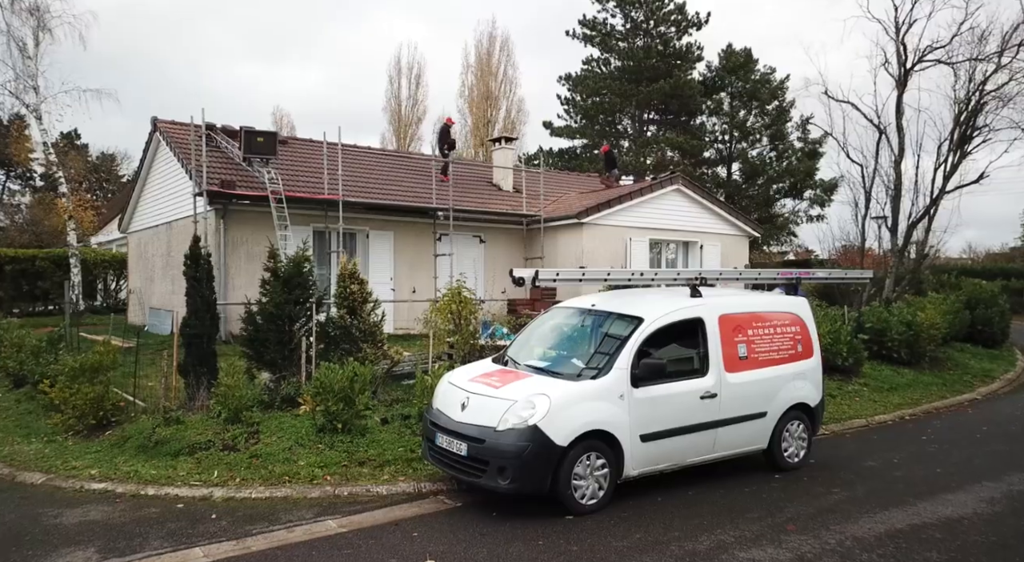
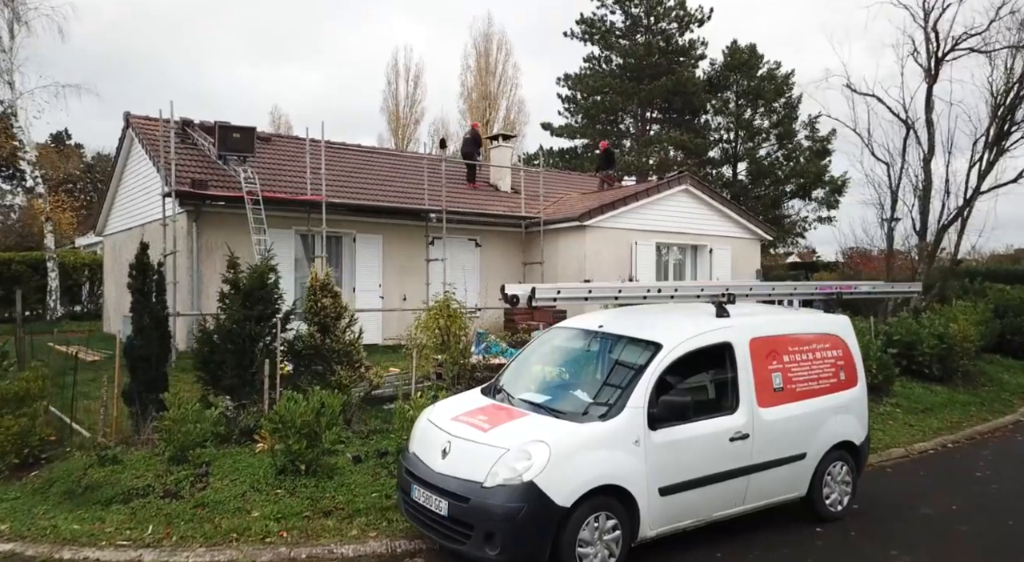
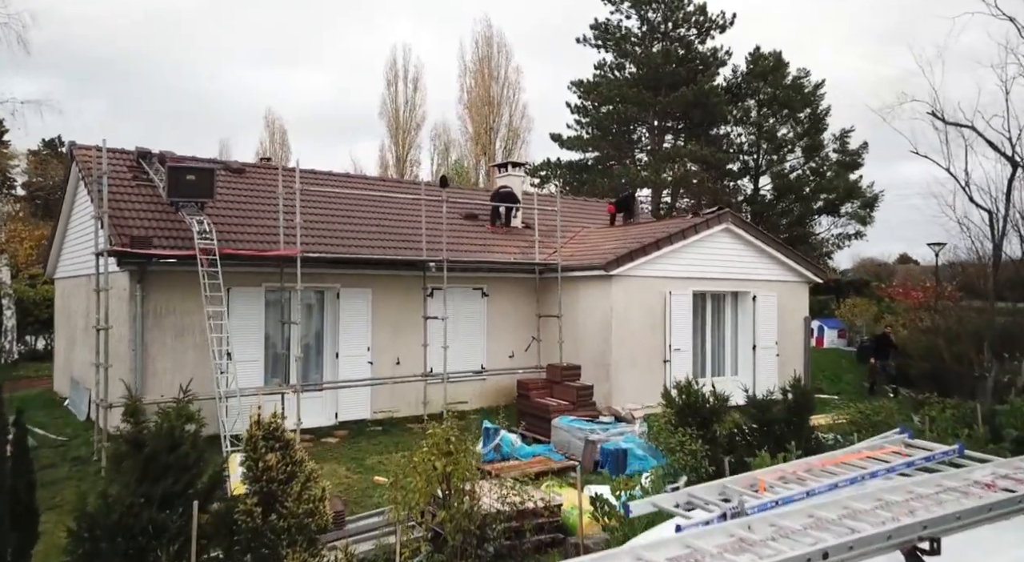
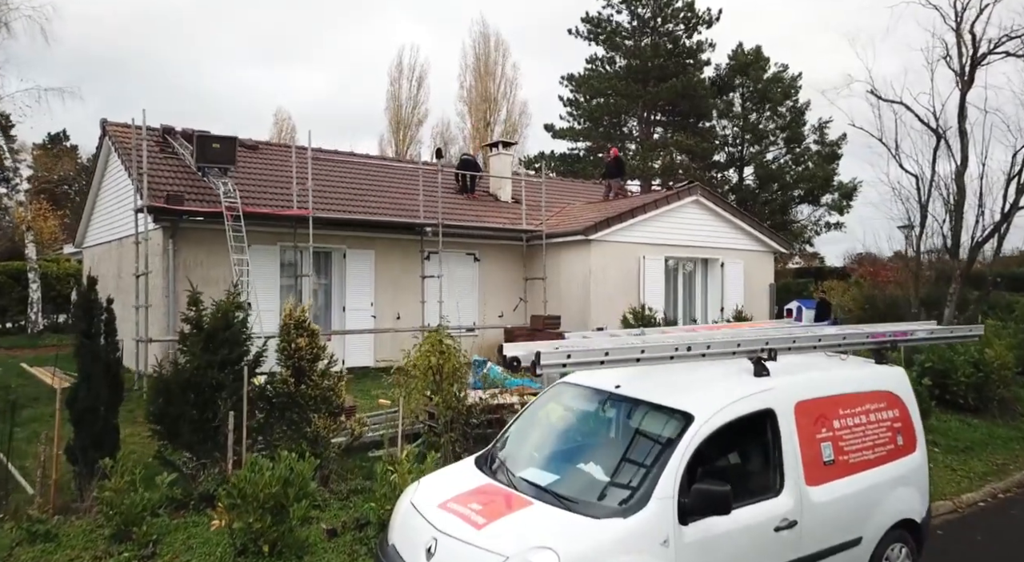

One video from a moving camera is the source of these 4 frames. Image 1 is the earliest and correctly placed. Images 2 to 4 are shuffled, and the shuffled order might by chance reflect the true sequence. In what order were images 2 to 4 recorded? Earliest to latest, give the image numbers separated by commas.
2, 4, 3
